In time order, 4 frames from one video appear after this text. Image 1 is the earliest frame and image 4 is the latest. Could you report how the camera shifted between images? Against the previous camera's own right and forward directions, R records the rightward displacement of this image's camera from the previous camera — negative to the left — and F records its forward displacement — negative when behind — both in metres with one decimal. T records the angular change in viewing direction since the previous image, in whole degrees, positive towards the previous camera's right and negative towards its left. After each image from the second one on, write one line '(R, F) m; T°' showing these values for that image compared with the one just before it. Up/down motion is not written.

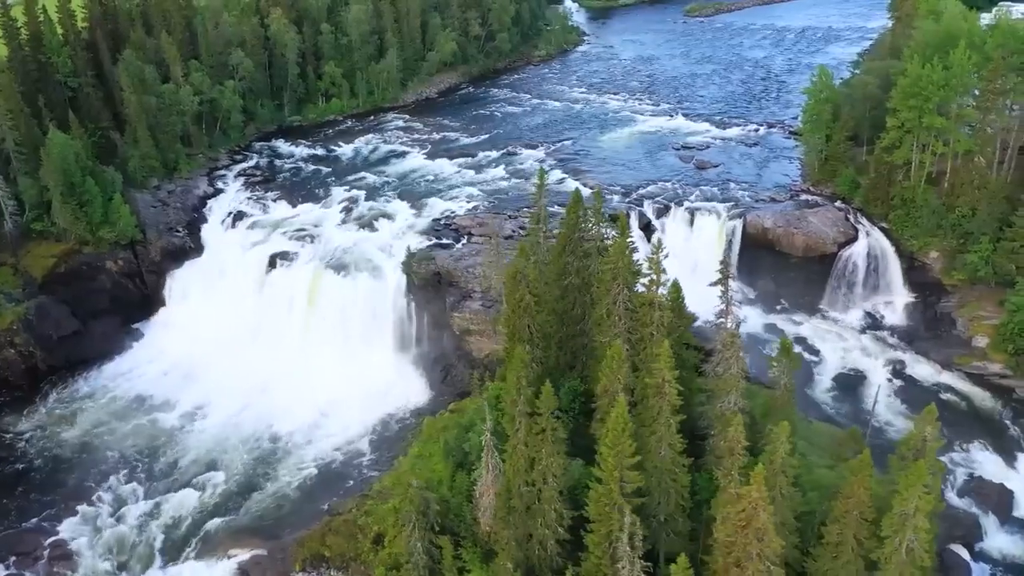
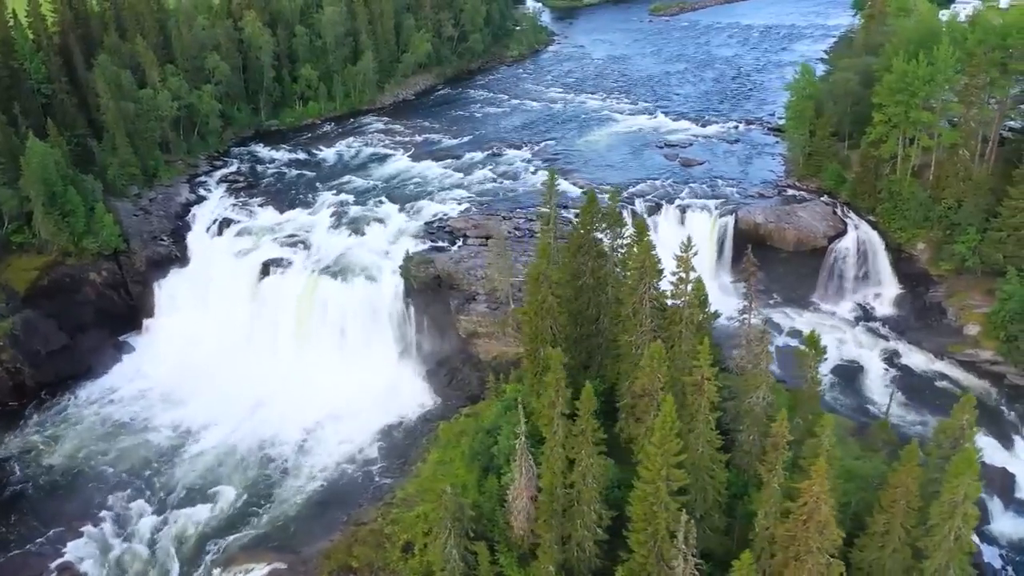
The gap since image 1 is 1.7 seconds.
(-2.7, +0.3) m; +3°
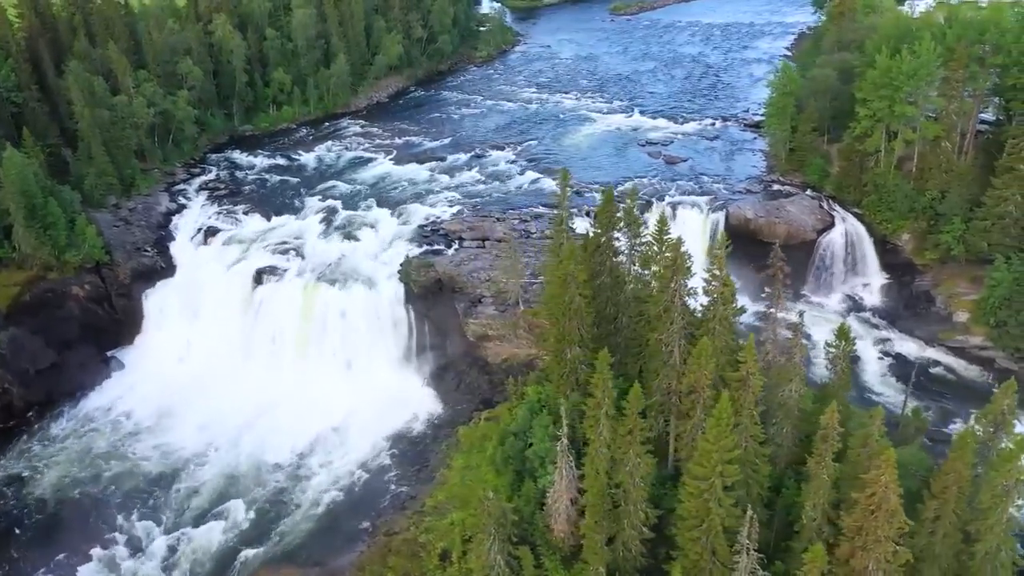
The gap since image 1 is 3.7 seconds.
(-3.2, +0.3) m; +3°
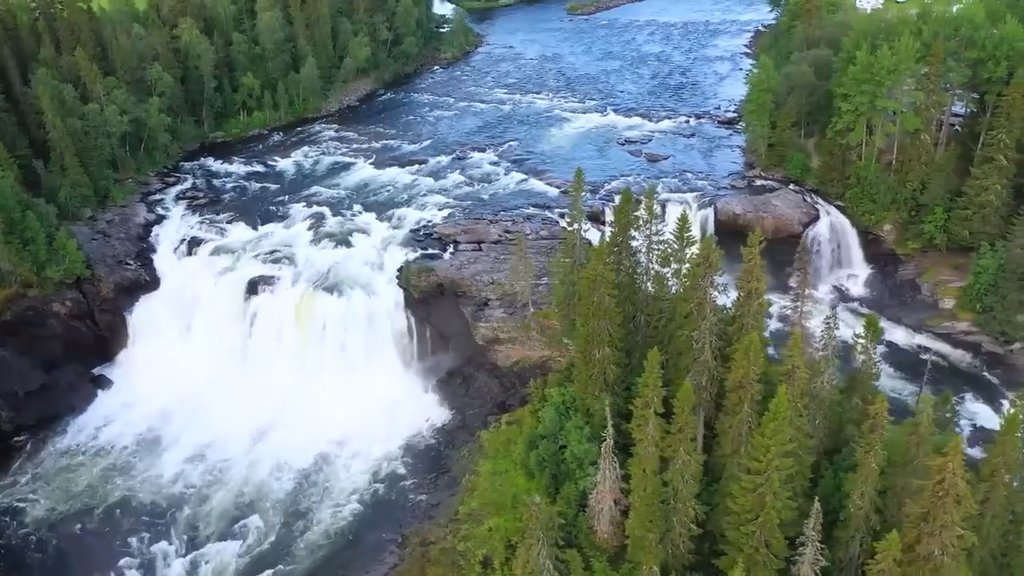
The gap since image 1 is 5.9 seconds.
(-3.5, +0.3) m; +4°
